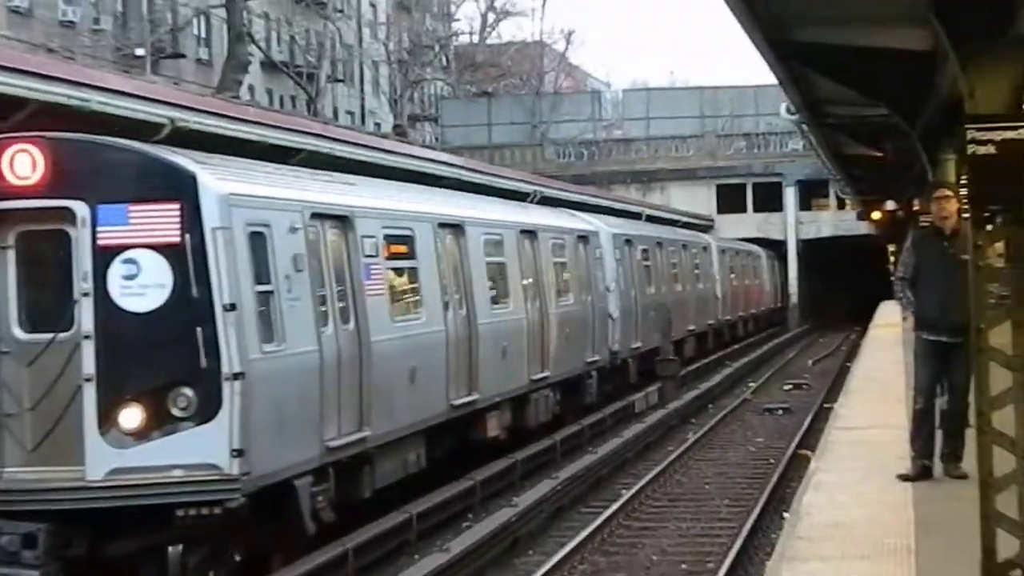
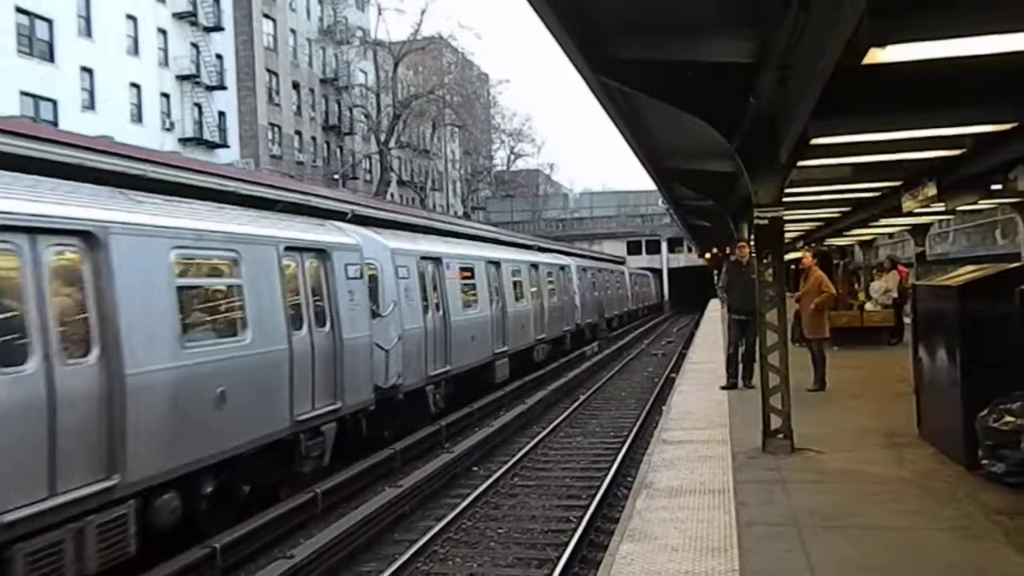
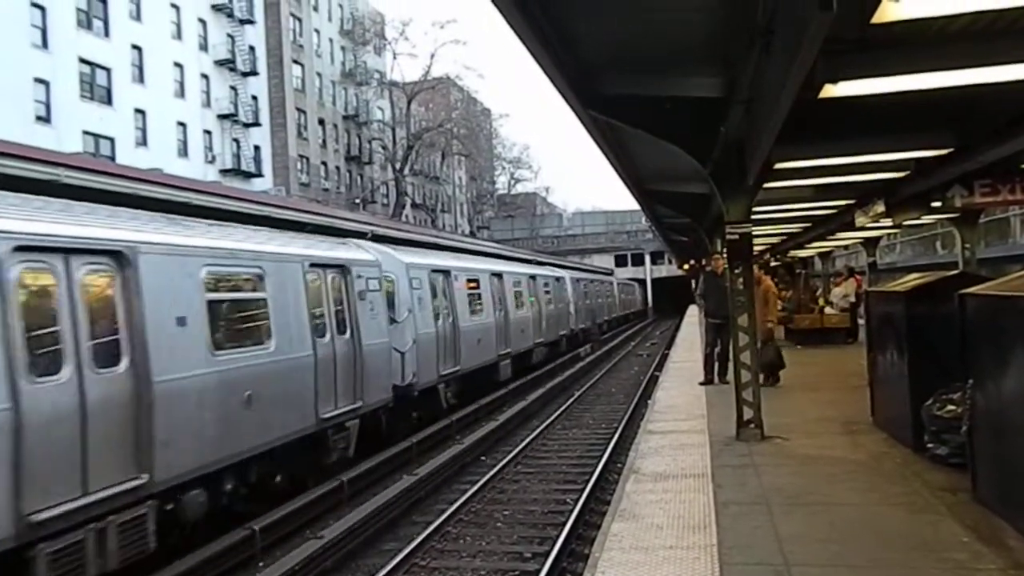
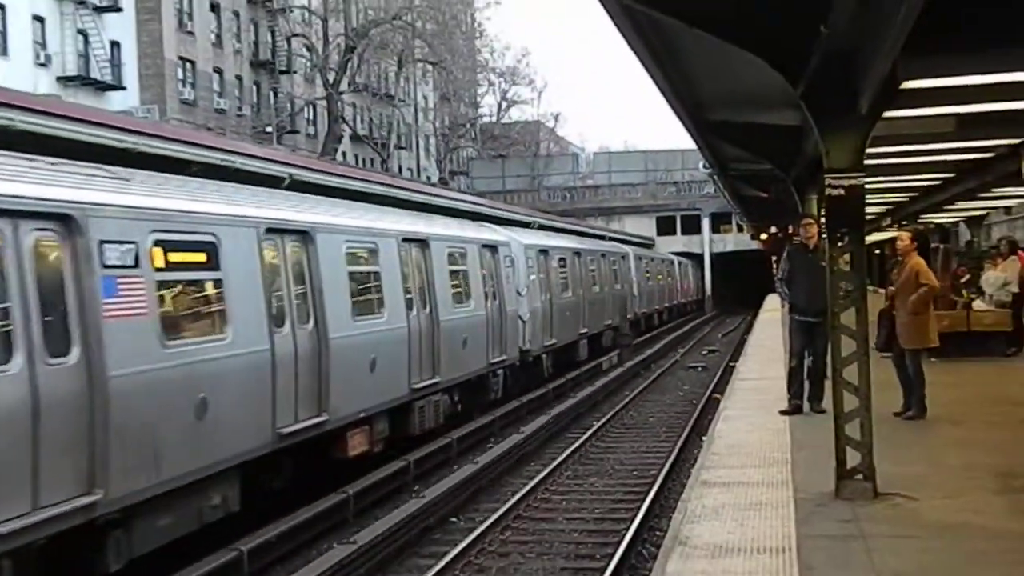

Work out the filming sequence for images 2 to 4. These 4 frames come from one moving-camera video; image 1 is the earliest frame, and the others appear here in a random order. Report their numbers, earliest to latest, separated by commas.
4, 2, 3
